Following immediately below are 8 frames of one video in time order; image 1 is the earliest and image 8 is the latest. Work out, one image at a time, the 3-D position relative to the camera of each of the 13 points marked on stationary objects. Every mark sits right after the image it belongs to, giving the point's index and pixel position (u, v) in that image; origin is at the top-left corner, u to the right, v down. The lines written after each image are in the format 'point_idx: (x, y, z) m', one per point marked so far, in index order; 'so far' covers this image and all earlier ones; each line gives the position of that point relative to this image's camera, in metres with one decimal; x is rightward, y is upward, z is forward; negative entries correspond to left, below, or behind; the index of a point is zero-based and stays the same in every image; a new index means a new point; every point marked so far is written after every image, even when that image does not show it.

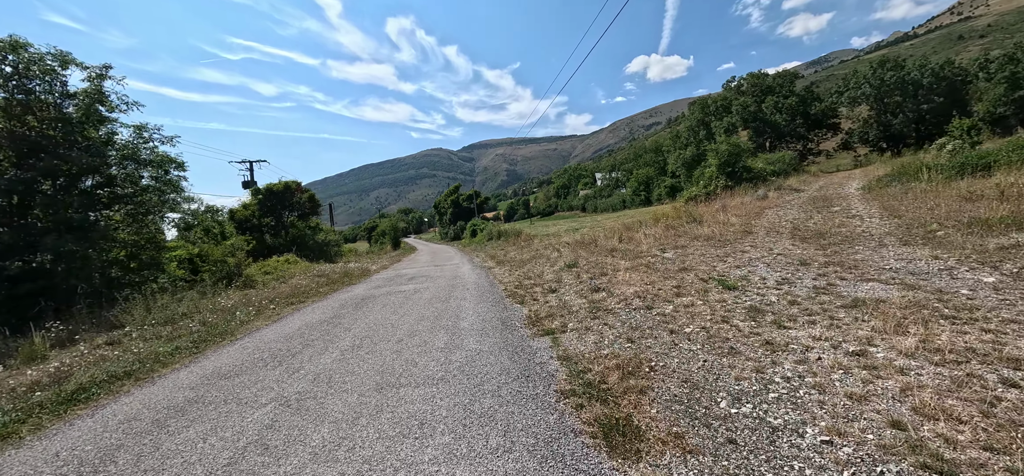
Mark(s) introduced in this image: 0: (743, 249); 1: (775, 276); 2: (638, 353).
0: (+5.6, -0.3, +8.9) m
1: (+4.6, -0.7, +6.3) m
2: (+1.4, -1.3, +4.0) m
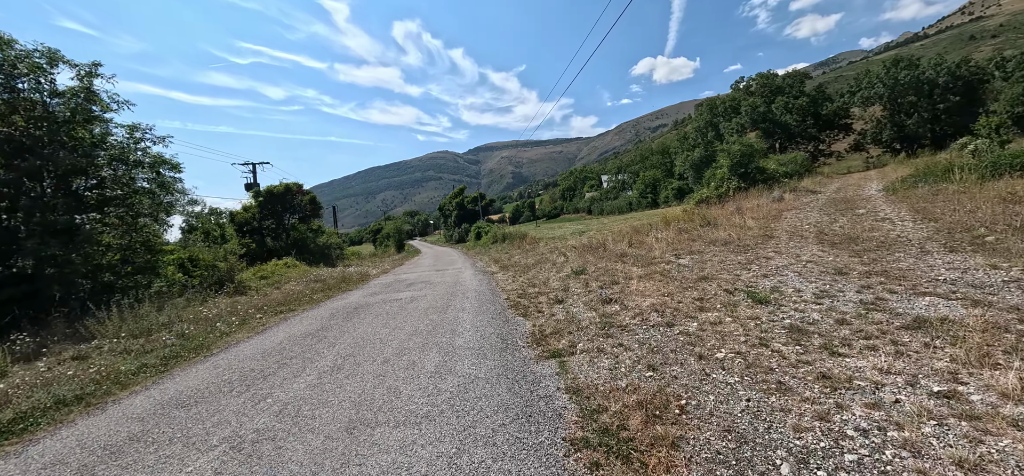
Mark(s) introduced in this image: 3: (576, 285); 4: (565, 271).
0: (+5.7, -0.4, +8.1) m
1: (+4.6, -0.8, +5.6) m
2: (+1.4, -1.3, +3.3) m
3: (+1.4, -1.1, +8.2) m
4: (+1.5, -0.9, +10.5) m
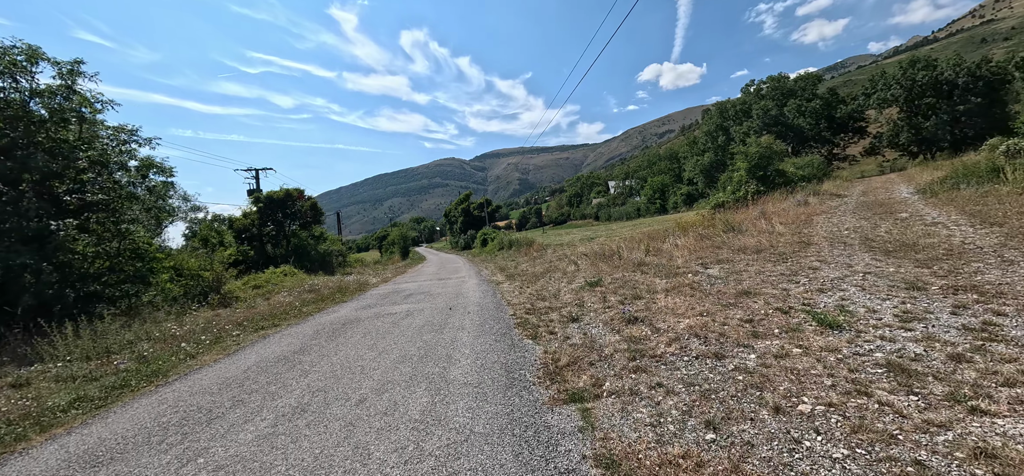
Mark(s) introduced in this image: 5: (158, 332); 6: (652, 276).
0: (+5.8, -0.5, +7.1) m
1: (+4.7, -0.9, +4.6) m
2: (+1.4, -1.4, +2.3) m
3: (+1.6, -1.2, +7.2) m
4: (+1.7, -1.1, +9.5) m
5: (-7.2, -1.9, +7.5) m
6: (+3.1, -0.8, +8.2) m
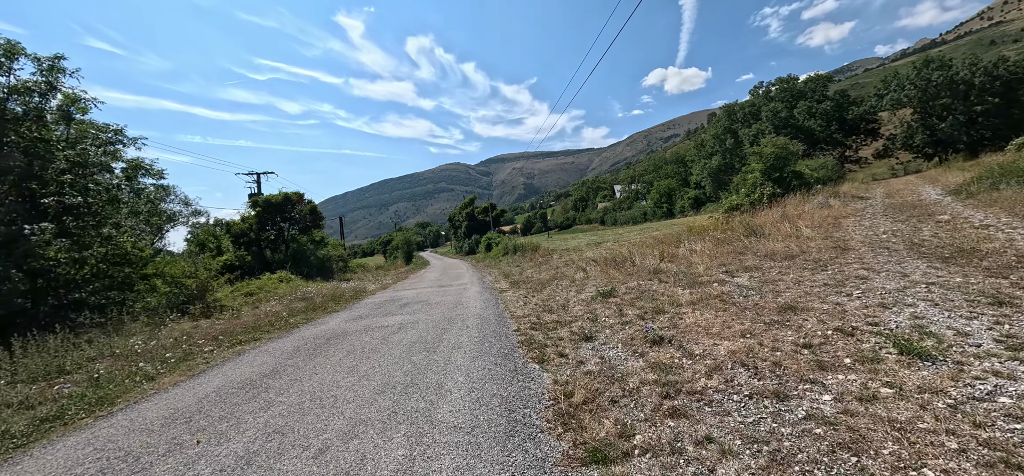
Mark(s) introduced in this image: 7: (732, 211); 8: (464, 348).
0: (+5.9, -0.6, +6.2) m
1: (+4.7, -0.9, +3.7) m
2: (+1.4, -1.4, +1.5) m
3: (+1.6, -1.3, +6.4) m
4: (+1.8, -1.2, +8.6) m
5: (-7.2, -2.0, +6.7) m
6: (+3.2, -0.9, +7.3) m
7: (+11.5, +1.4, +19.2) m
8: (-0.7, -1.6, +5.4) m
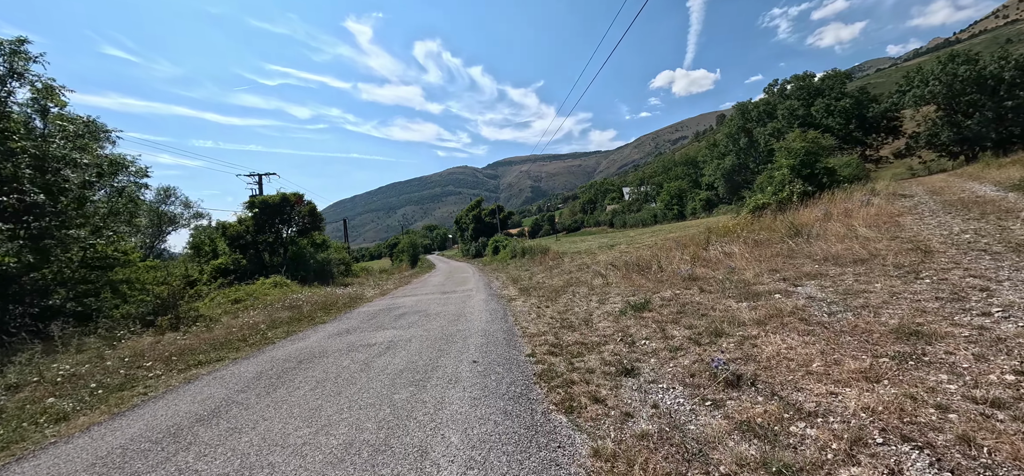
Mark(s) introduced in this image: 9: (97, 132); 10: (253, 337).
0: (+6.0, -0.6, +4.8) m
1: (+4.8, -0.9, +2.3) m
2: (+1.5, -1.4, +0.1) m
3: (+1.8, -1.3, +5.0) m
4: (+2.0, -1.3, +7.3) m
5: (-7.0, -2.0, +5.6) m
6: (+3.4, -0.9, +6.0) m
7: (+11.9, +1.3, +17.6) m
8: (-0.6, -1.6, +4.1) m
9: (-14.5, +3.7, +12.7) m
10: (-5.6, -2.1, +7.9) m
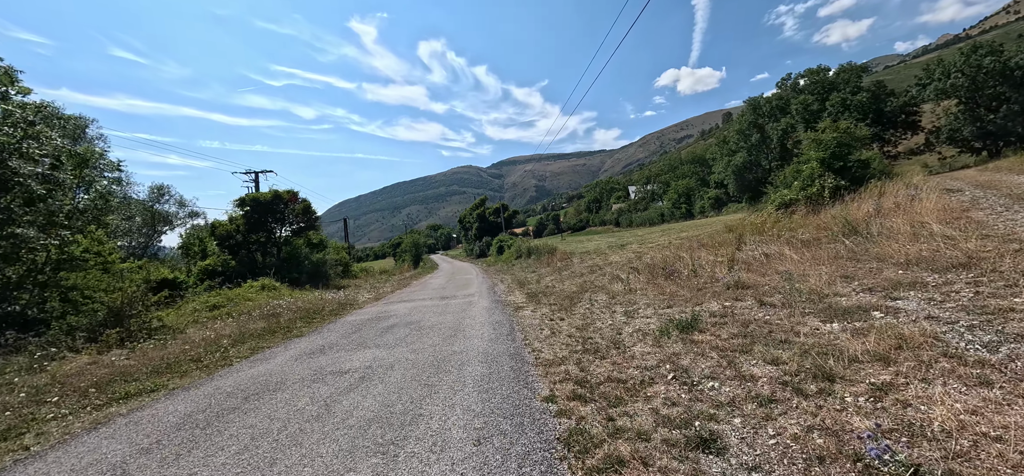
0: (+6.1, -0.6, +3.3) m
1: (+4.9, -0.9, +0.9) m
2: (+1.5, -1.4, -1.3) m
3: (+1.9, -1.3, +3.6) m
4: (+2.2, -1.2, +5.9) m
5: (-6.9, -2.0, +4.3) m
6: (+3.5, -0.9, +4.6) m
7: (+12.2, +1.3, +16.1) m
8: (-0.5, -1.6, +2.8) m
9: (-14.3, +3.7, +11.5) m
10: (-5.5, -2.1, +6.7) m
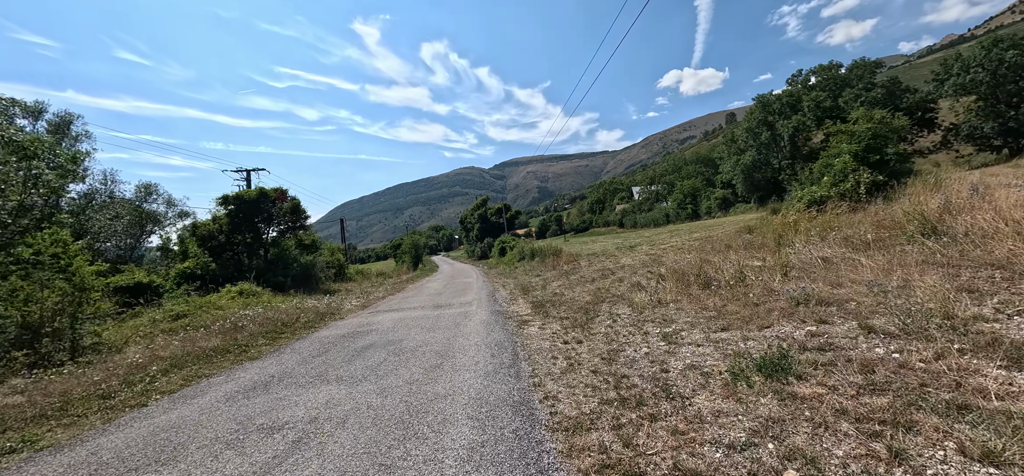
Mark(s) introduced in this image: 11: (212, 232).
0: (+6.2, -0.6, +1.8) m
1: (+4.9, -0.9, -0.7) m
2: (+1.5, -1.3, -2.8) m
3: (+1.9, -1.3, +2.1) m
4: (+2.2, -1.2, +4.4) m
5: (-6.8, -2.0, +2.8) m
6: (+3.6, -0.9, +3.0) m
7: (+12.3, +1.3, +14.5) m
8: (-0.4, -1.6, +1.3) m
9: (-14.2, +3.7, +10.1) m
10: (-5.4, -2.1, +5.2) m
11: (-15.5, +0.3, +18.9) m
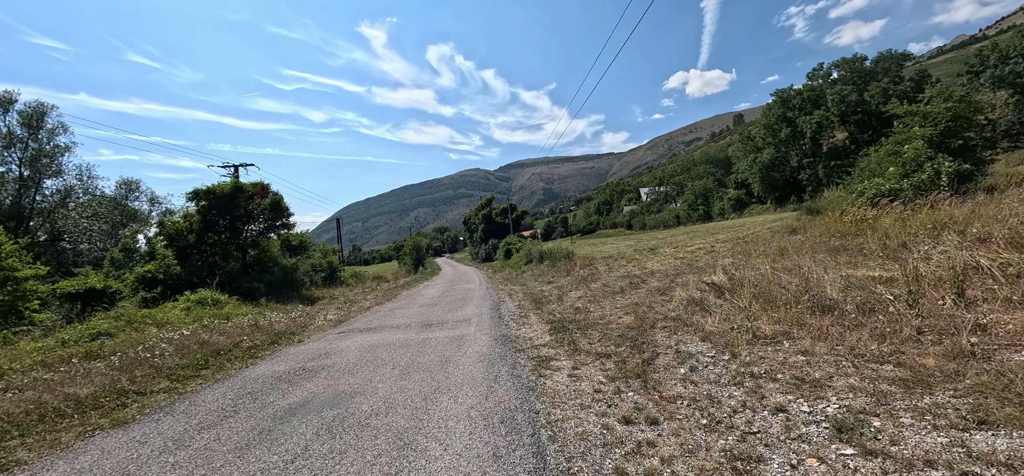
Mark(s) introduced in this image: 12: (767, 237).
0: (+6.3, -0.5, -0.7) m
1: (+5.0, -0.8, -3.2) m
2: (+1.6, -1.3, -5.2) m
3: (+2.1, -1.2, -0.3) m
4: (+2.3, -1.2, +1.9) m
5: (-6.7, -1.9, +0.5) m
6: (+3.7, -0.9, +0.5) m
7: (+12.6, +1.3, +11.9) m
8: (-0.3, -1.5, -1.2) m
9: (-14.0, +3.7, +7.9) m
10: (-5.3, -2.1, +2.8) m
11: (-15.1, +0.3, +16.7) m
12: (+11.8, +0.2, +16.7) m
